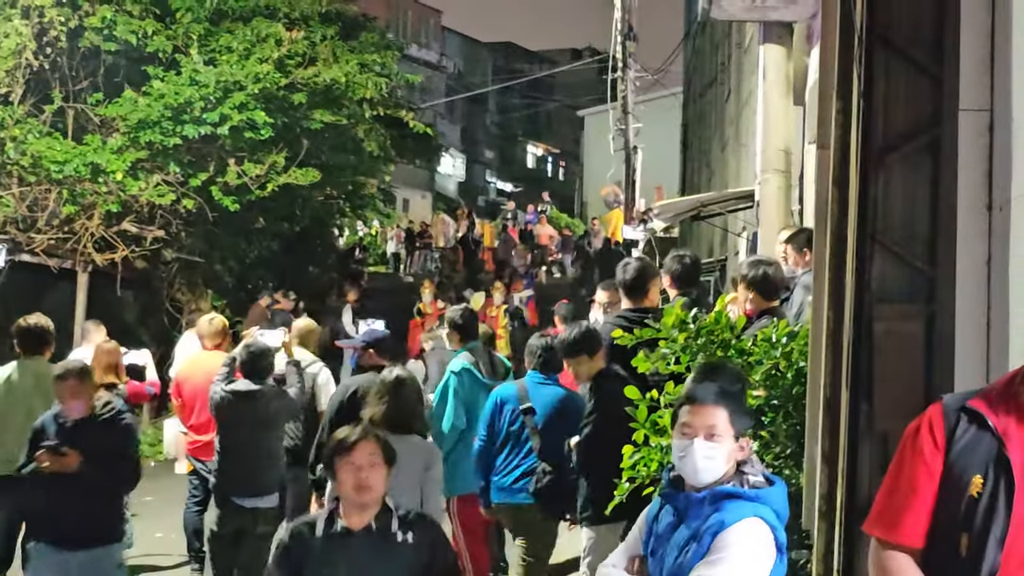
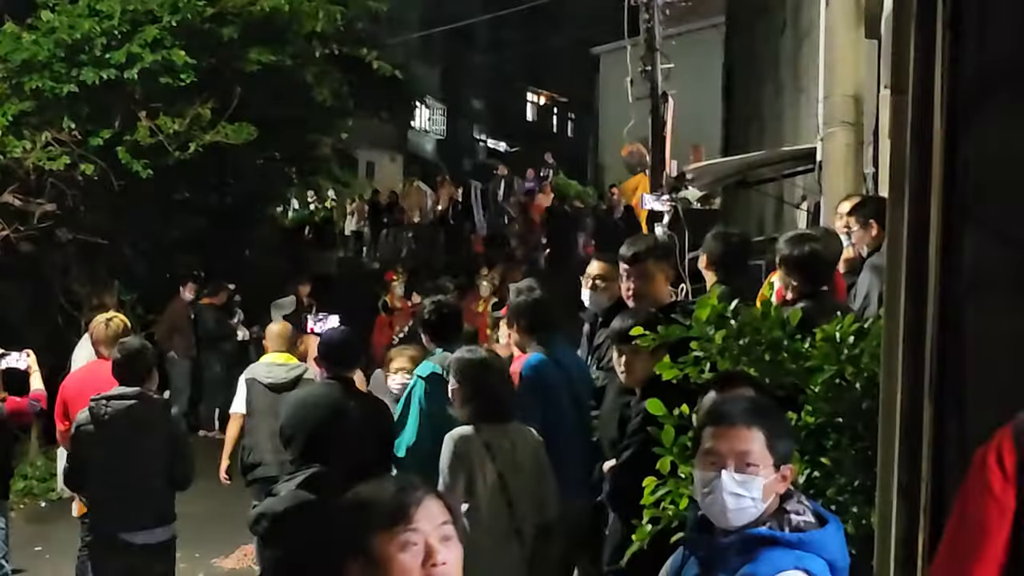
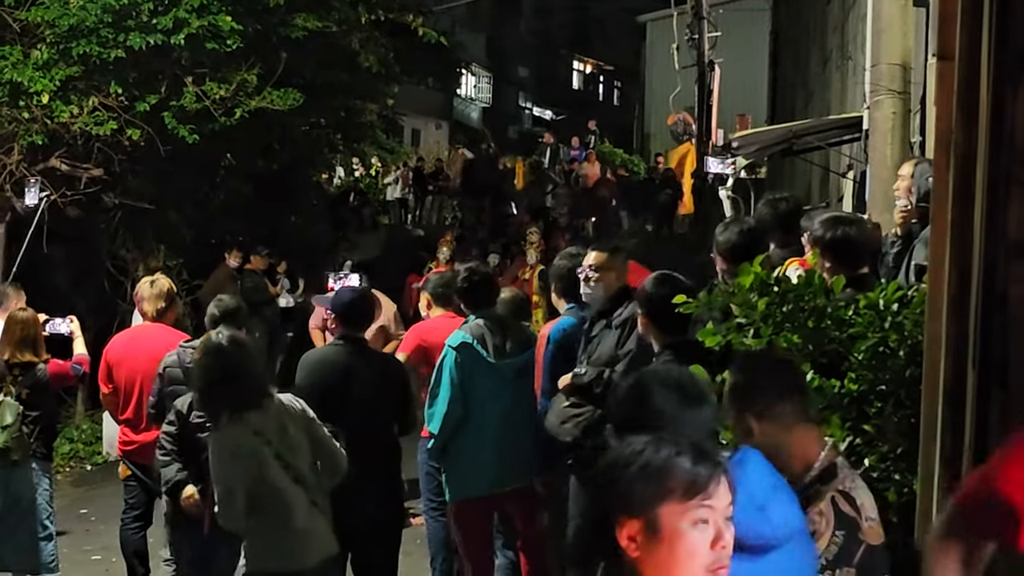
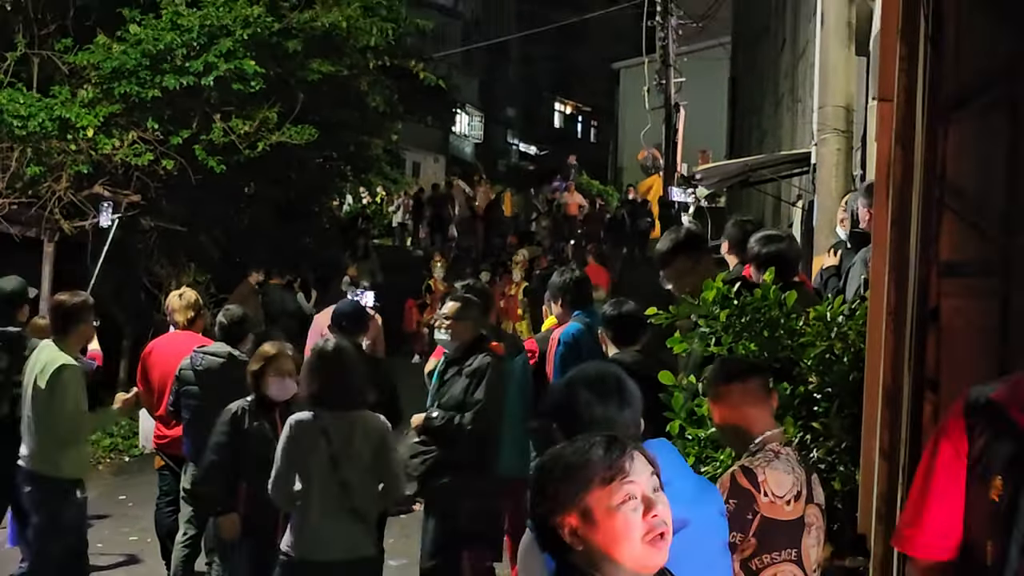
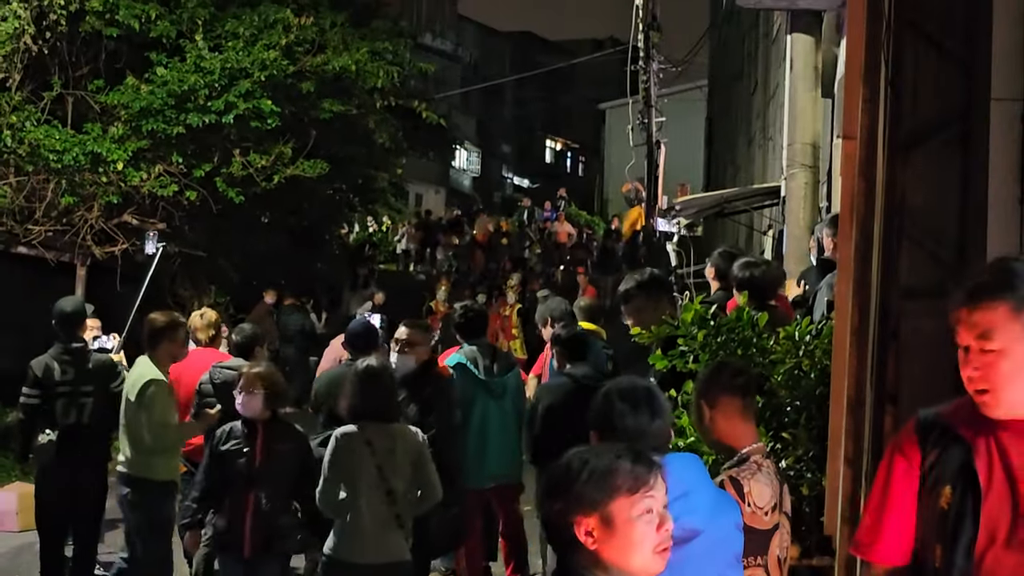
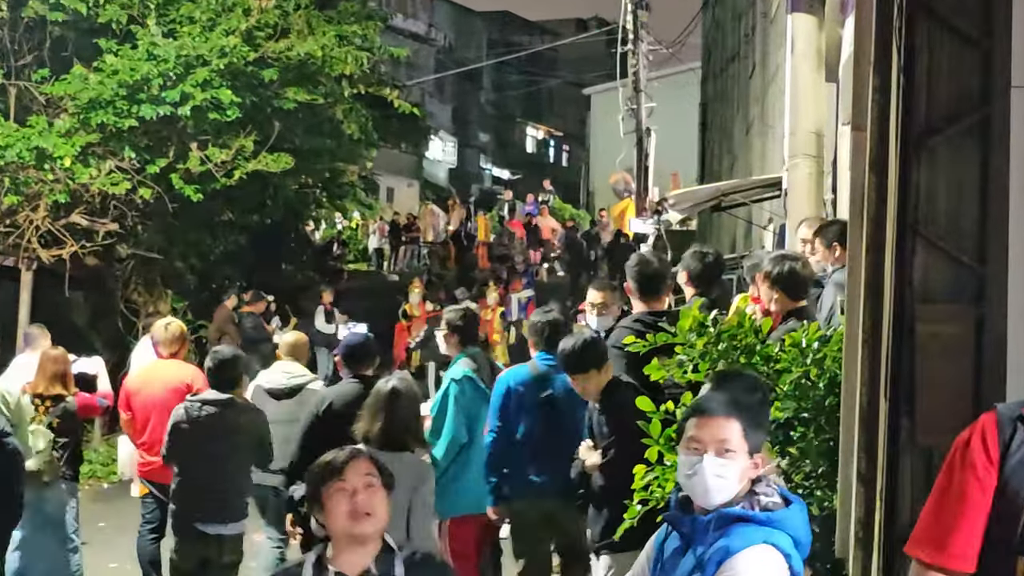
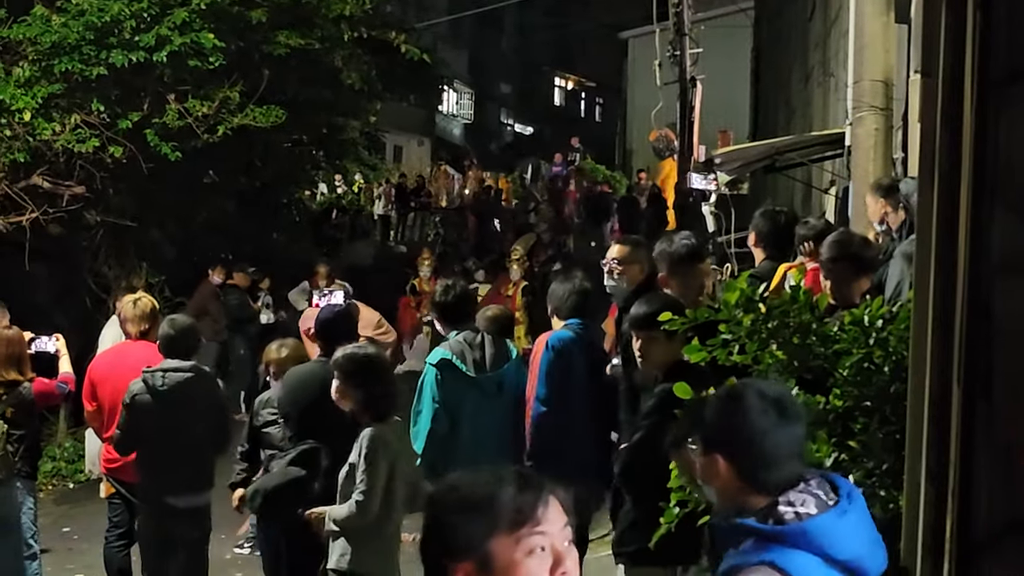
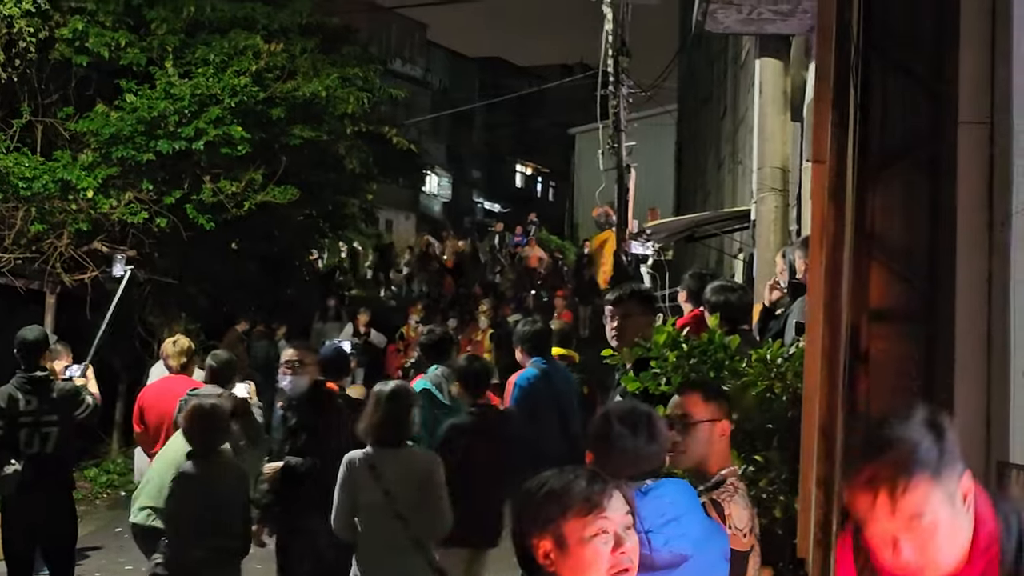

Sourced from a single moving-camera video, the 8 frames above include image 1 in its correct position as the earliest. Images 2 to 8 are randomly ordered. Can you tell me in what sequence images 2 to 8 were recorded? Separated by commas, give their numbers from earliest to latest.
6, 2, 7, 3, 4, 5, 8
